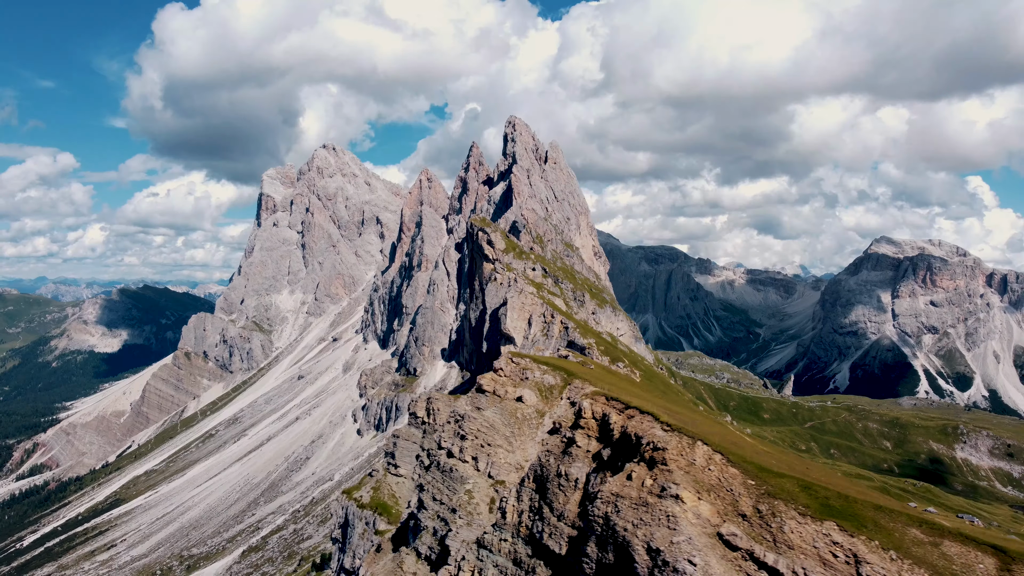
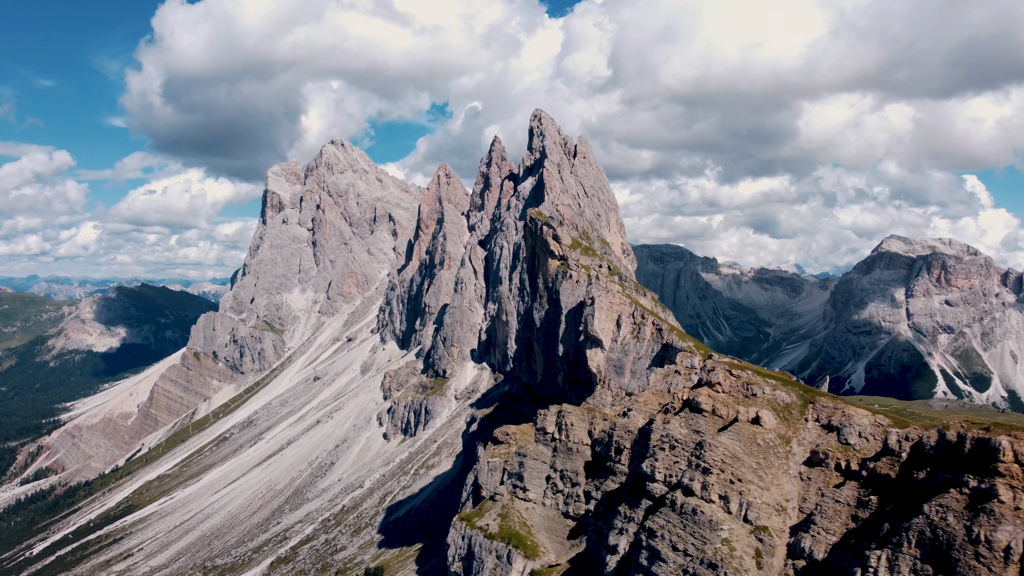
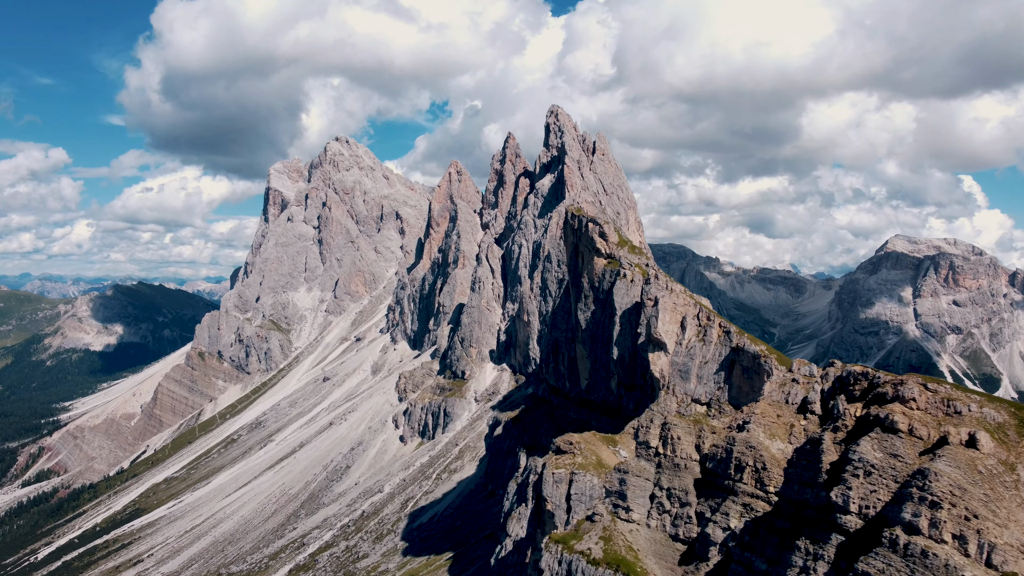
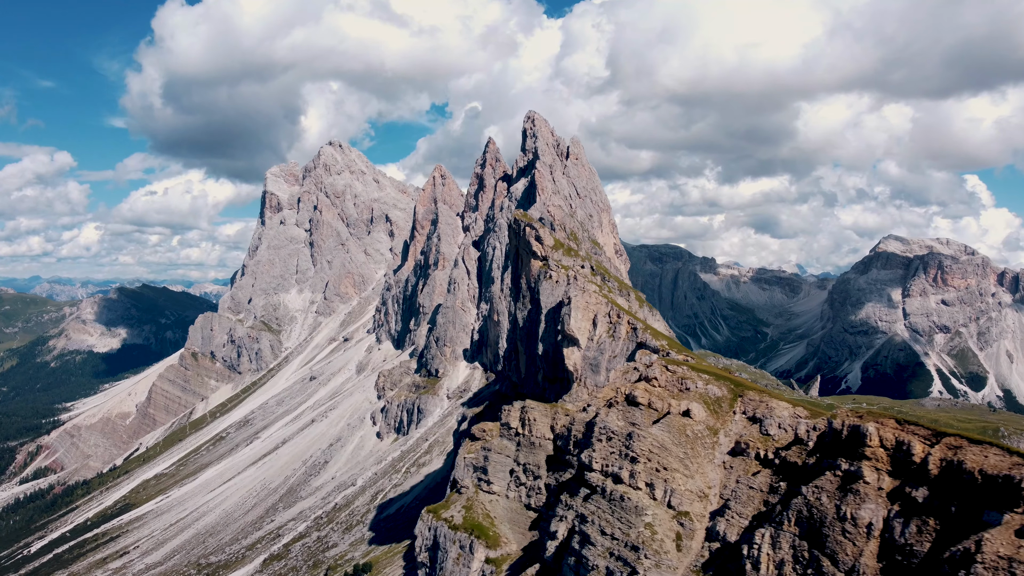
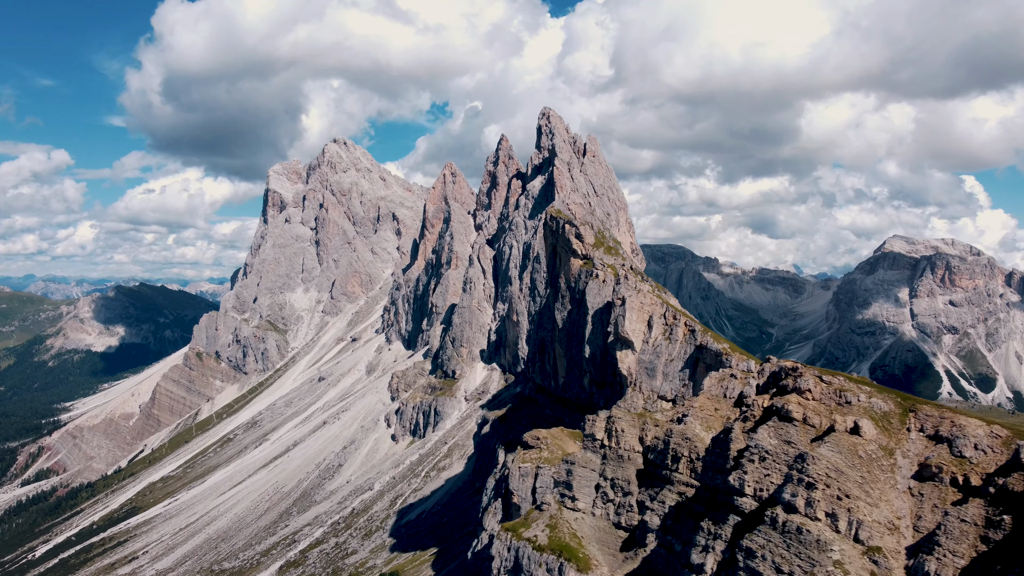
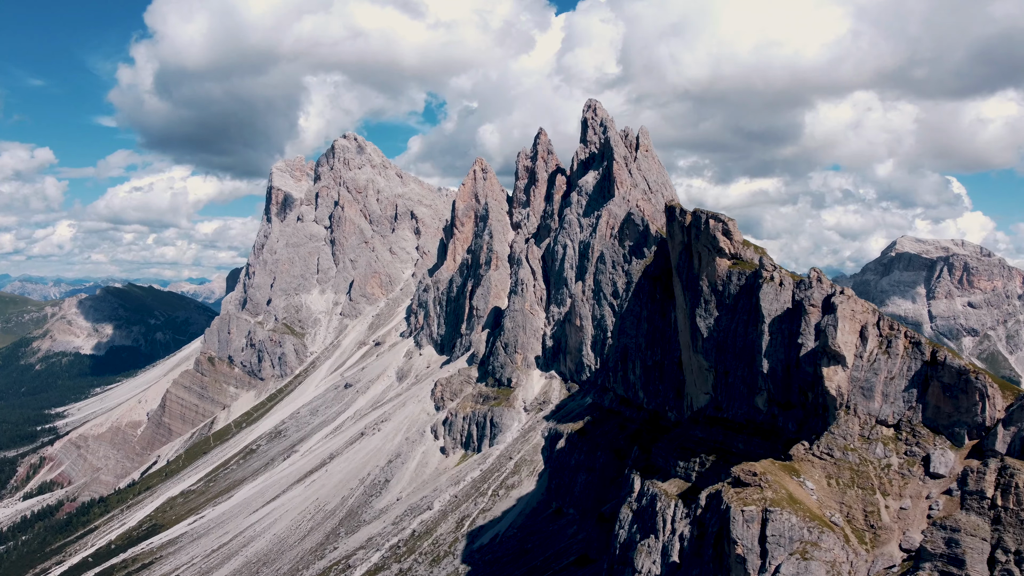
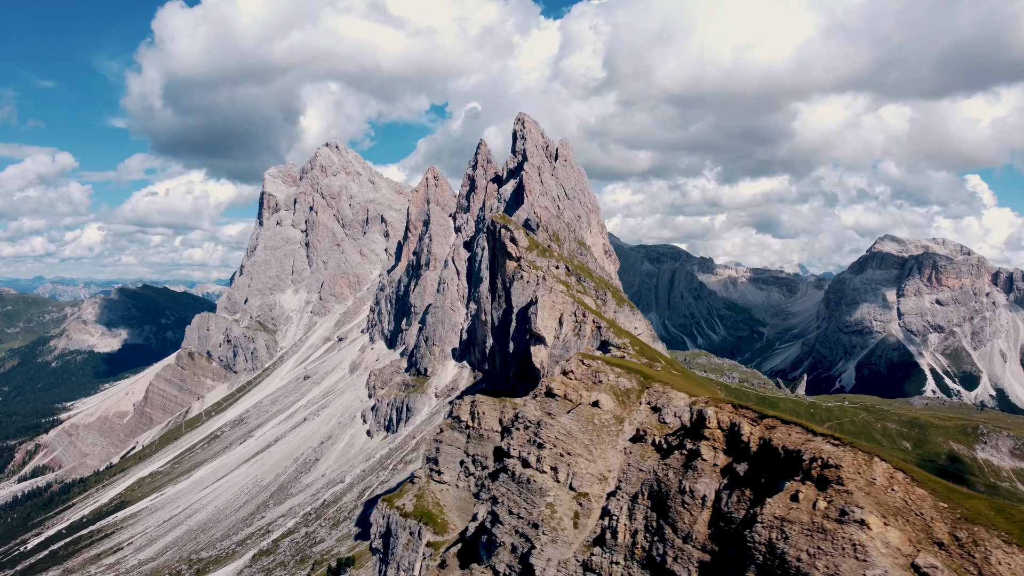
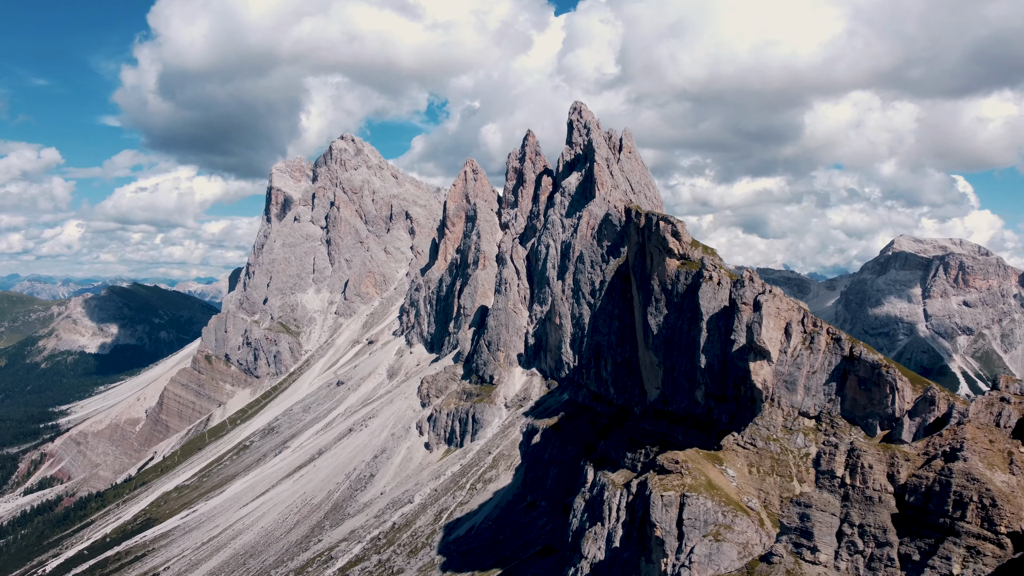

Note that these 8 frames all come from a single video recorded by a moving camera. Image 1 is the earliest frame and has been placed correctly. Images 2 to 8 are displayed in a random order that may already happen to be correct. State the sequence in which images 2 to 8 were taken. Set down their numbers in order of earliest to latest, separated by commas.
7, 4, 2, 5, 3, 8, 6
